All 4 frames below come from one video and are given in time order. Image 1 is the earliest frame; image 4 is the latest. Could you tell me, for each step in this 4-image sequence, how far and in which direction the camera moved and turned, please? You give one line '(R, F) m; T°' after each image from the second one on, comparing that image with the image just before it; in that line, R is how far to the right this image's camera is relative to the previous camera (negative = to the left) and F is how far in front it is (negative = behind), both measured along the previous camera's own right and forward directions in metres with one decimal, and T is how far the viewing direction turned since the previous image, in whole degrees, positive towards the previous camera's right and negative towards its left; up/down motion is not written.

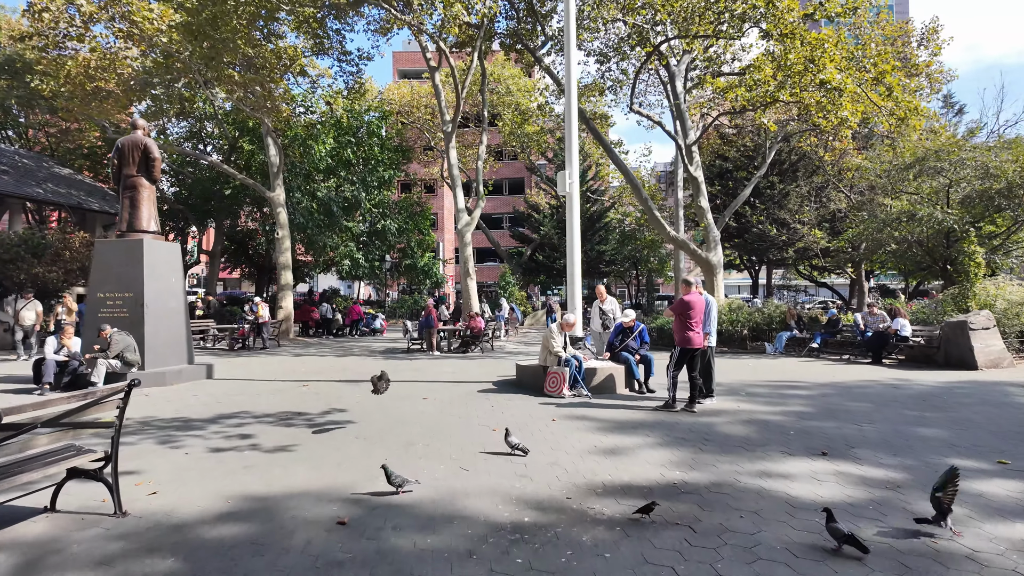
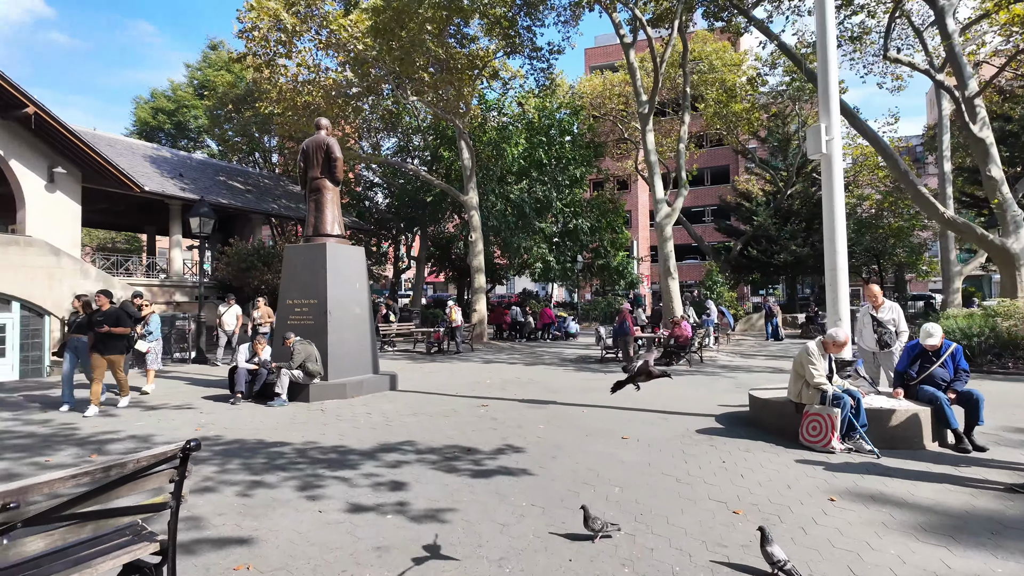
(-0.3, +1.7) m; -19°
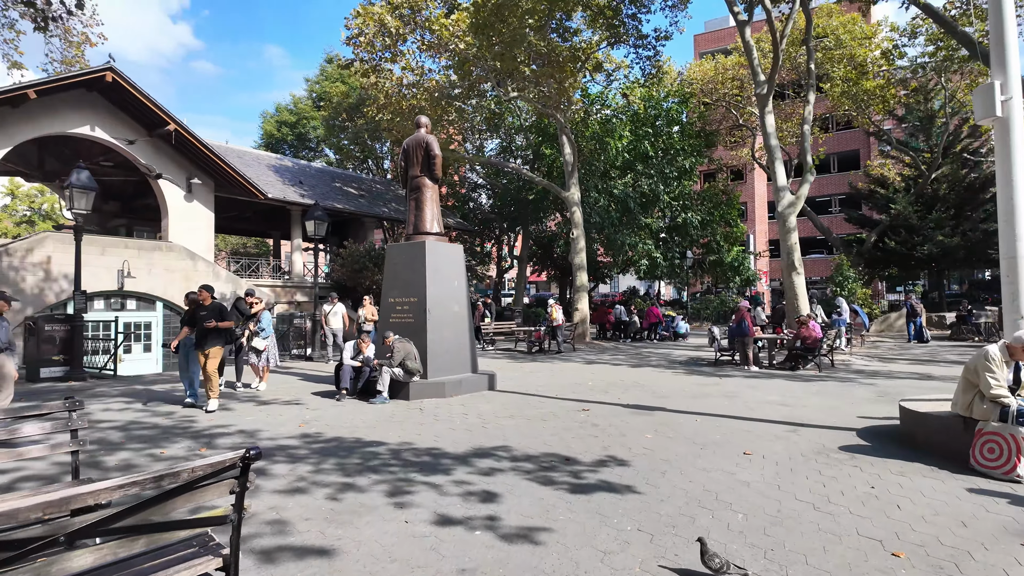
(0.0, +0.4) m; -10°
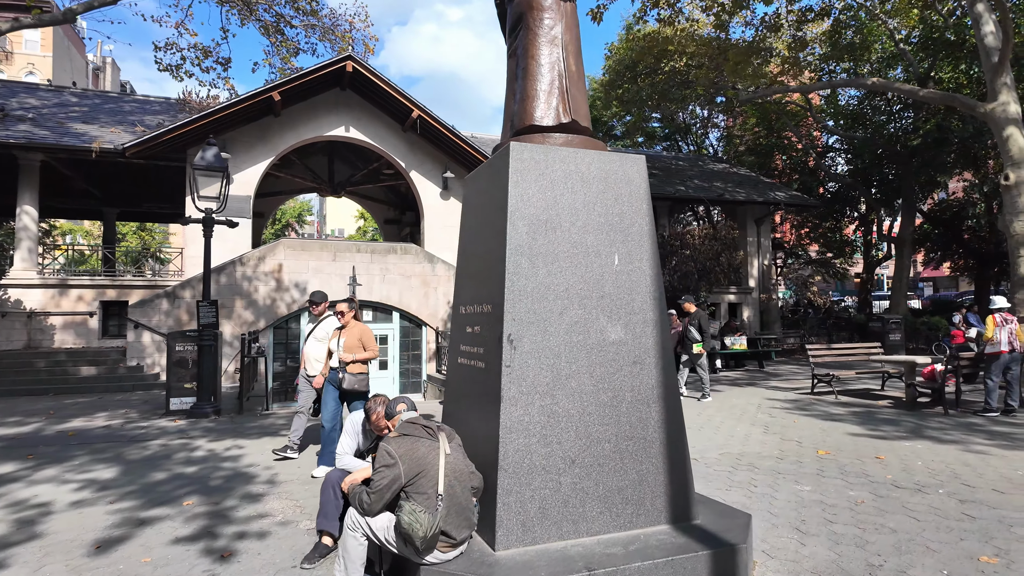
(+0.4, +5.8) m; -33°
